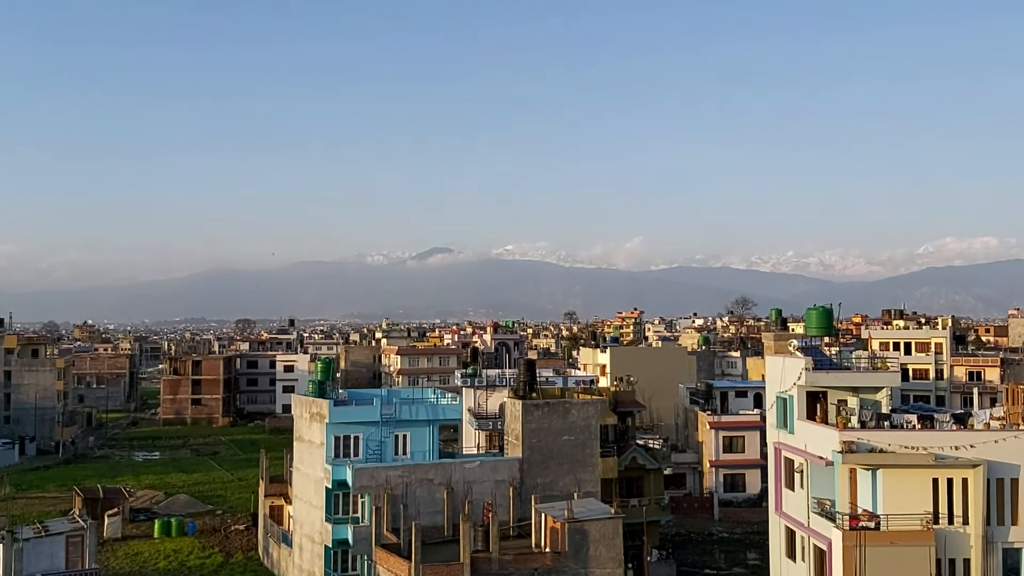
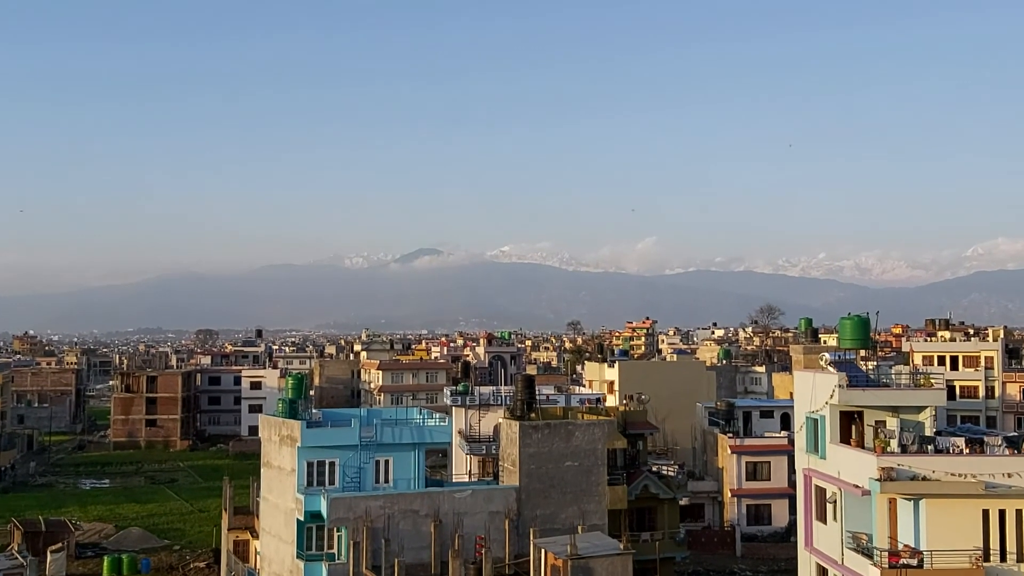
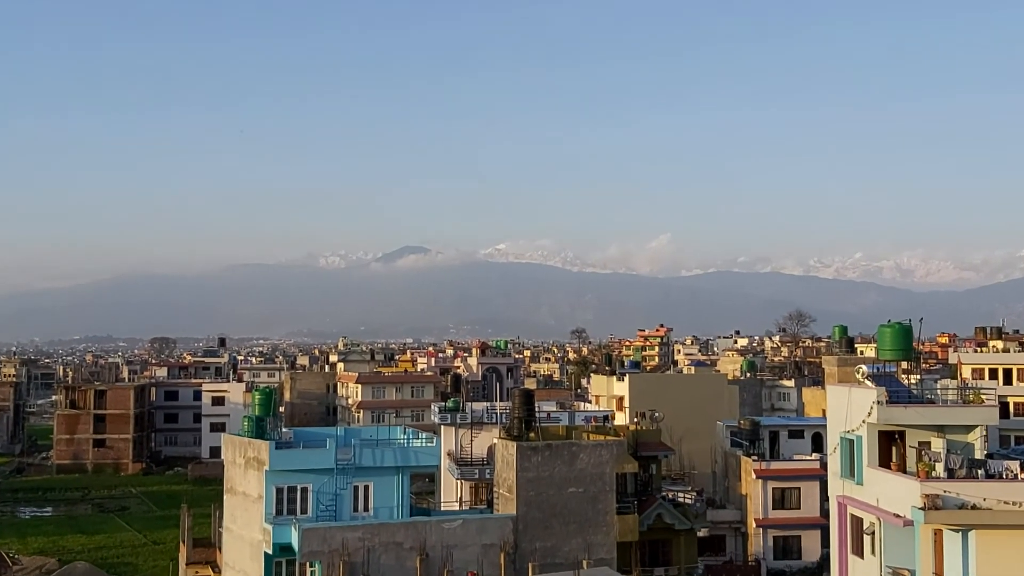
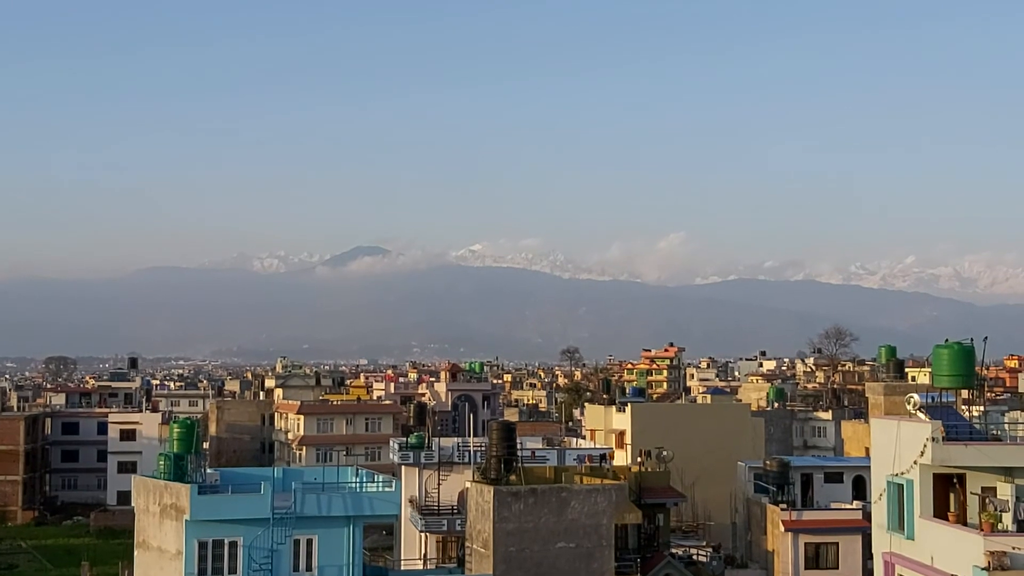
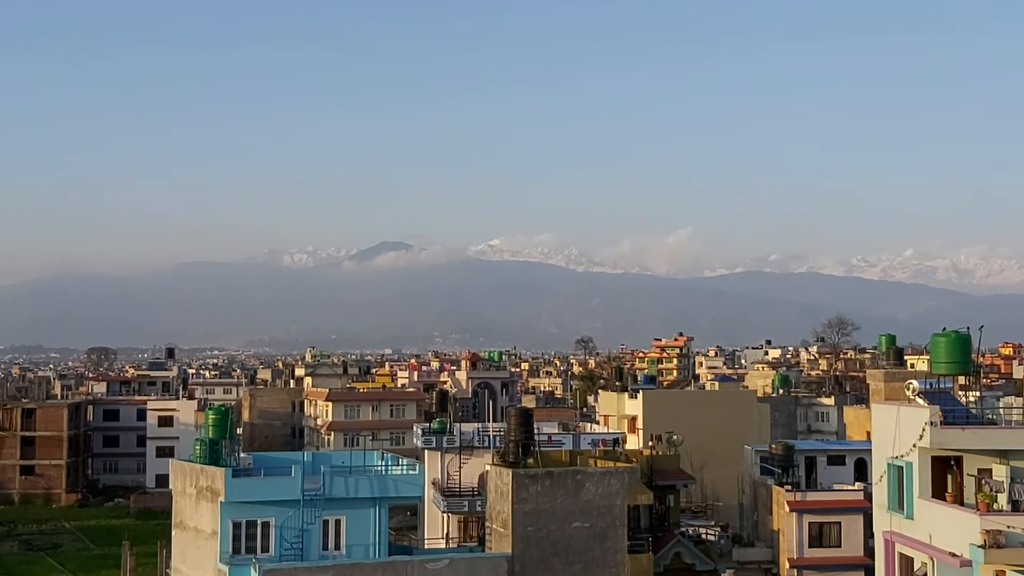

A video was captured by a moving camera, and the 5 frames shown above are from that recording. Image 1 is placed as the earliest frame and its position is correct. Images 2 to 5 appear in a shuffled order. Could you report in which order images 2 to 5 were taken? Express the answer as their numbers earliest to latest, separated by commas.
2, 3, 5, 4
